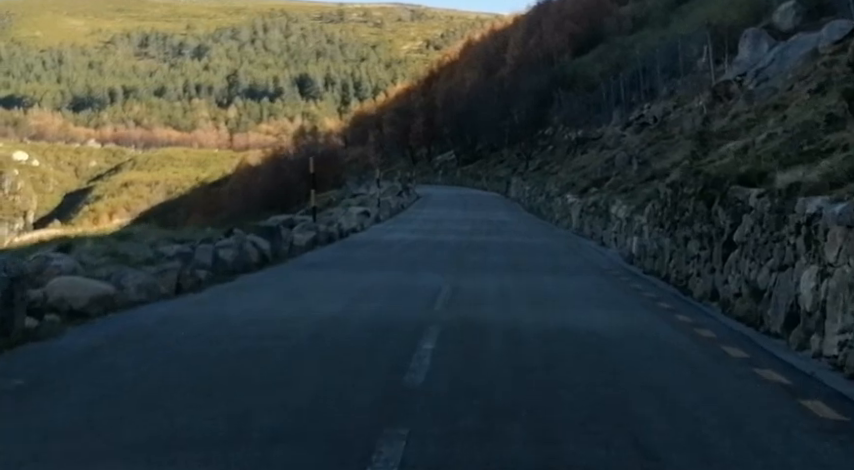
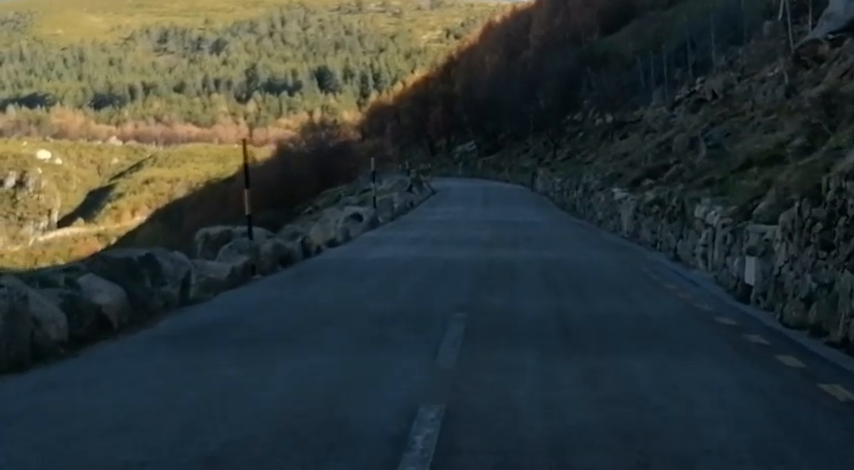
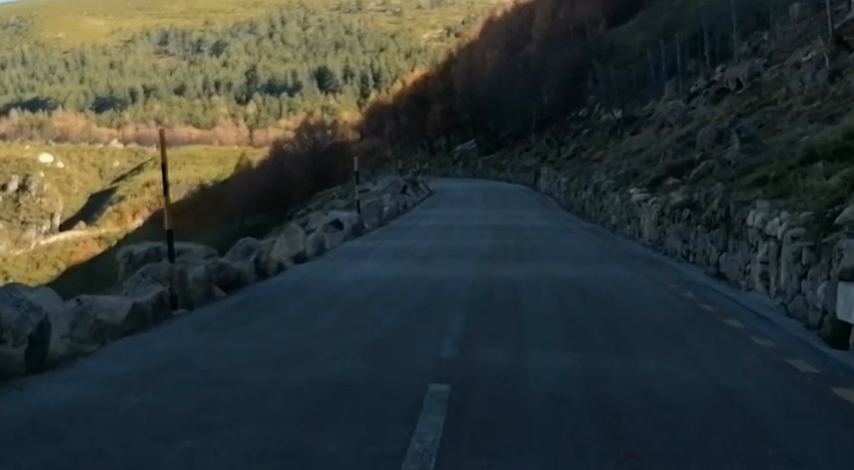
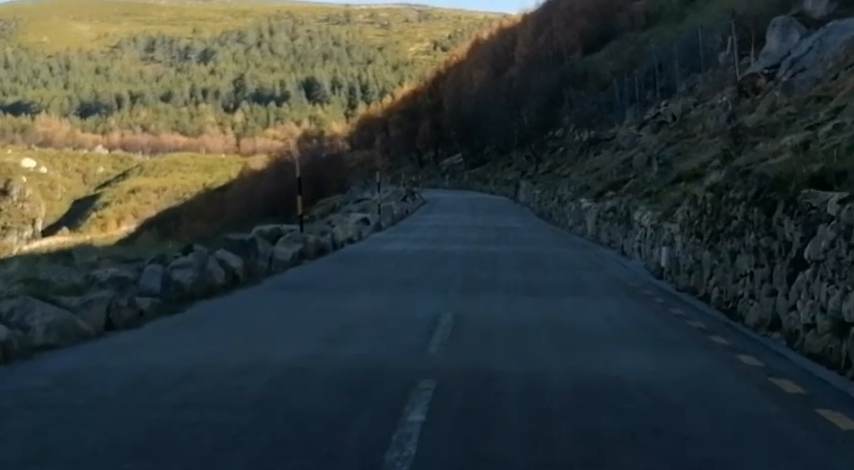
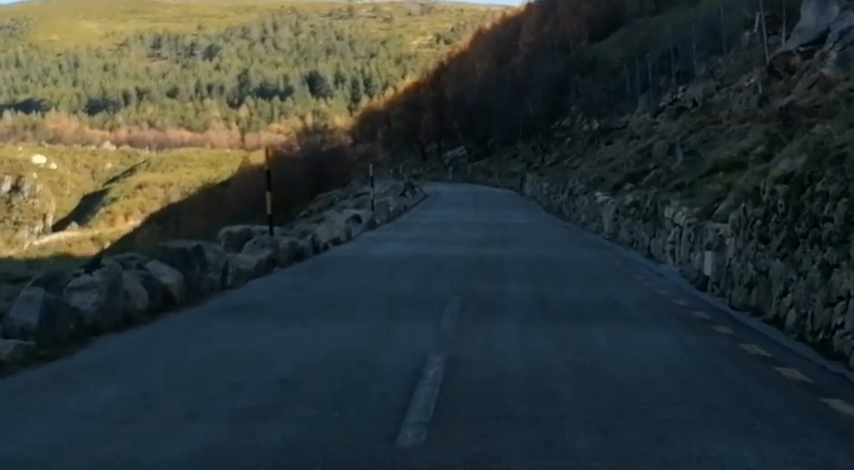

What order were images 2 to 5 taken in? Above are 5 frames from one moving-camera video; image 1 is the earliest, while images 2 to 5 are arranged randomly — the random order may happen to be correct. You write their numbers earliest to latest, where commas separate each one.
4, 5, 2, 3
